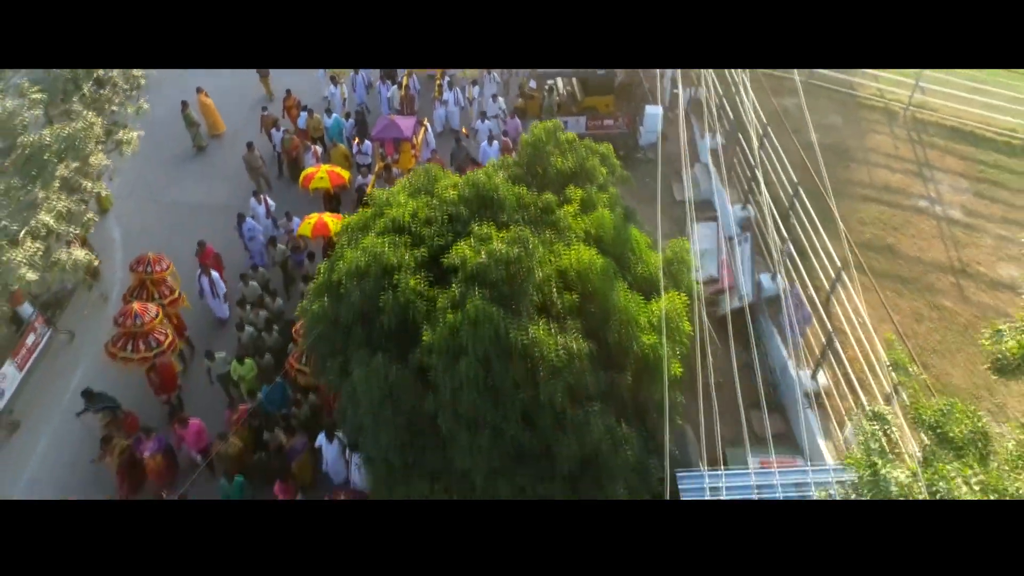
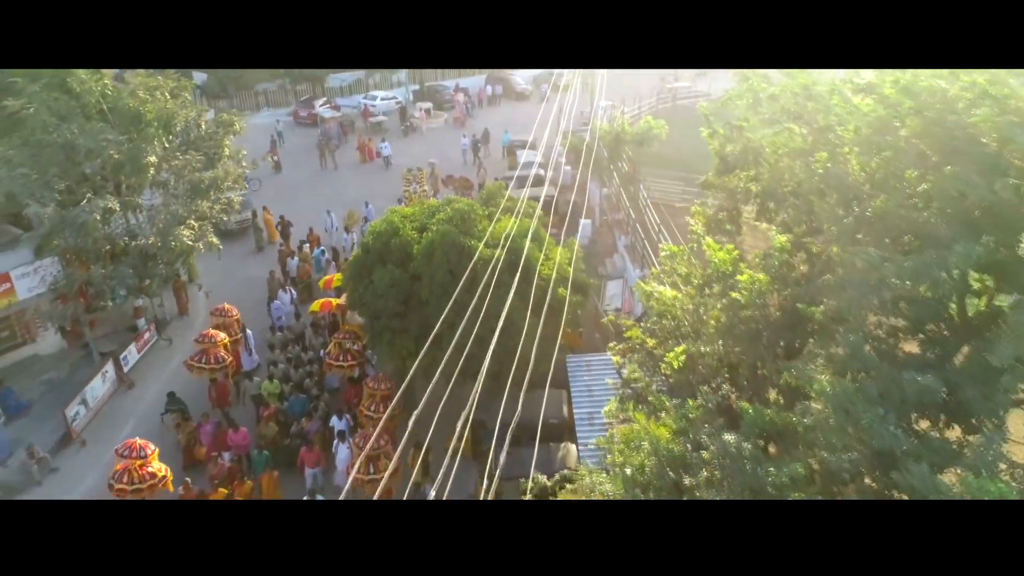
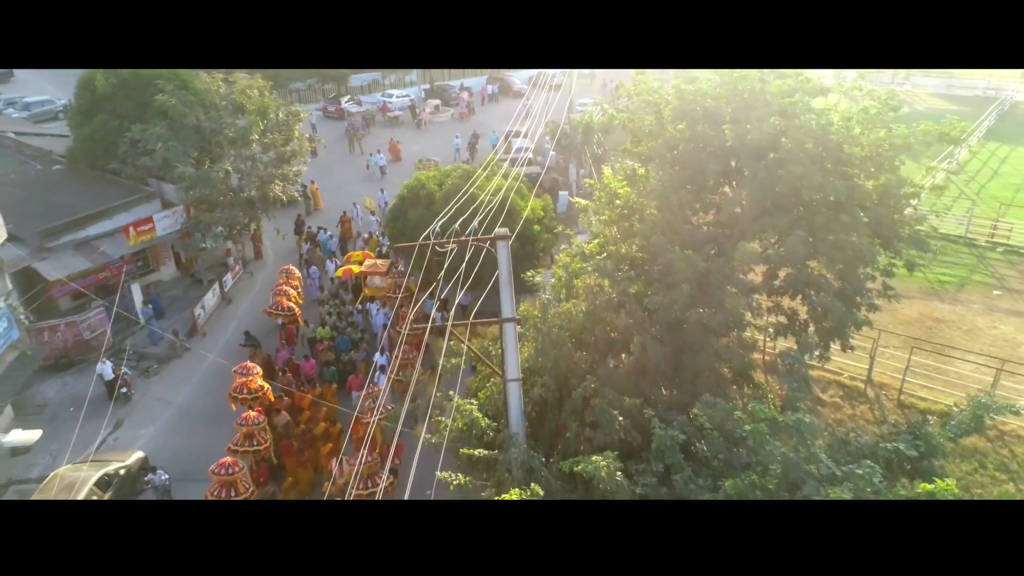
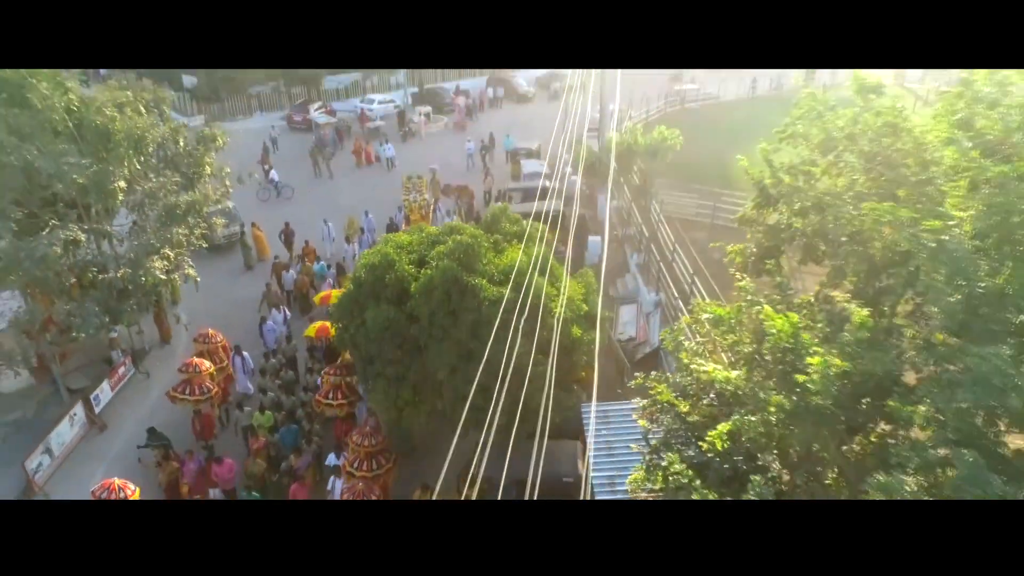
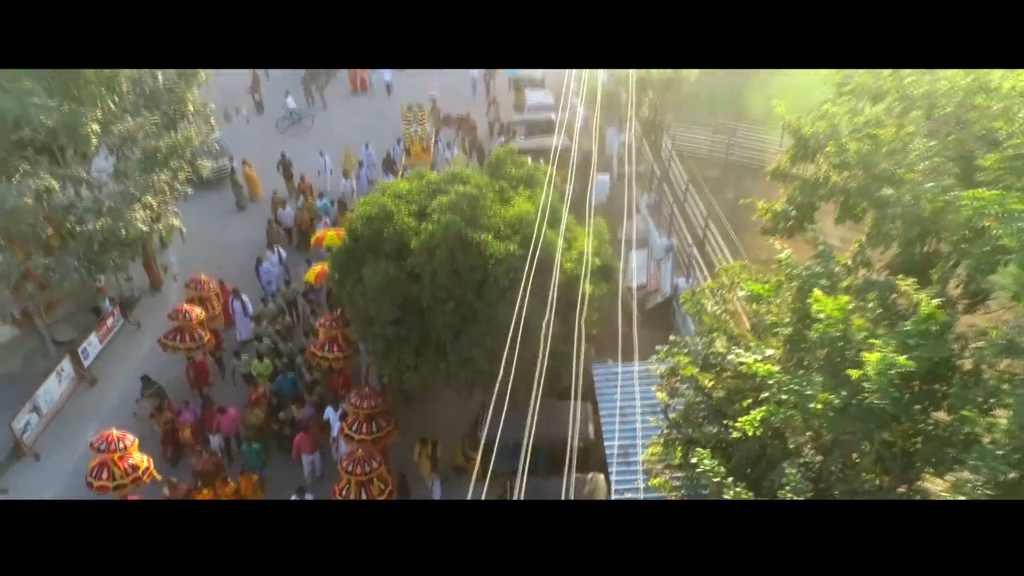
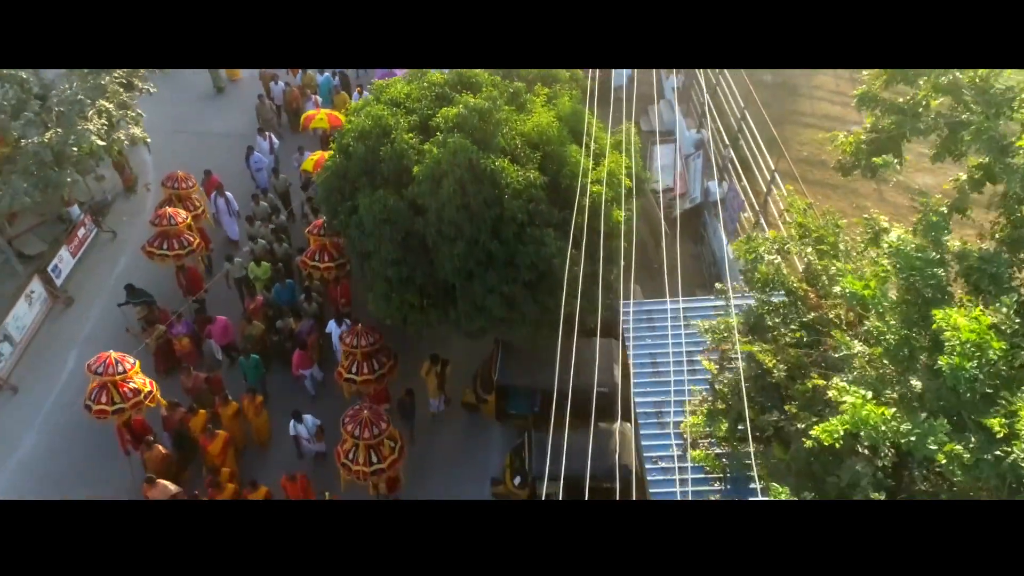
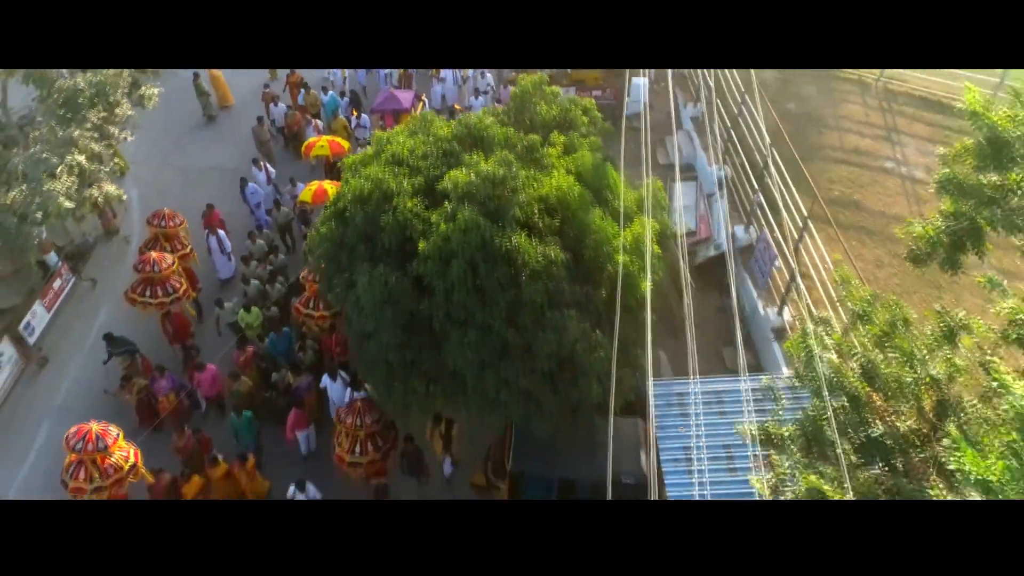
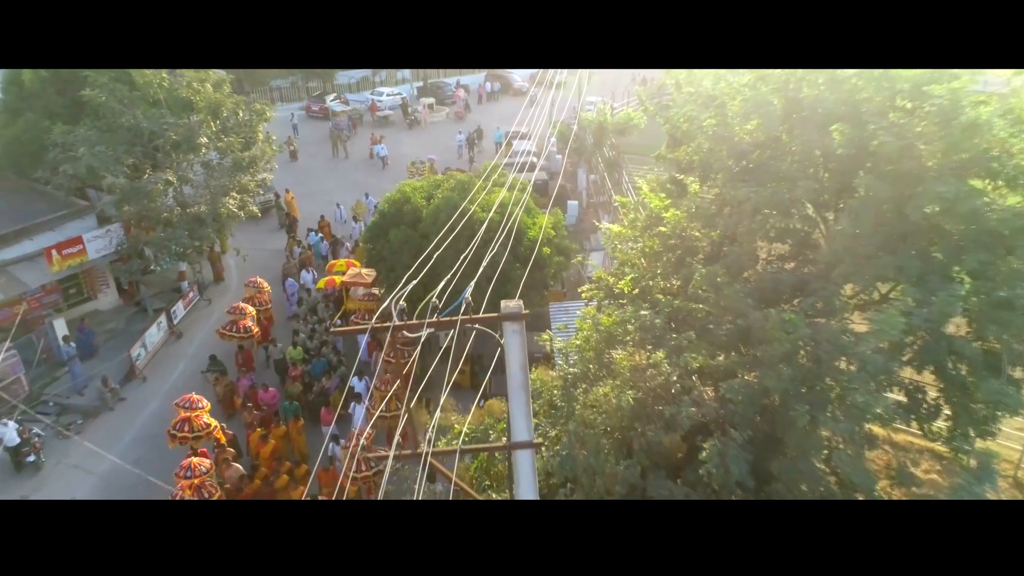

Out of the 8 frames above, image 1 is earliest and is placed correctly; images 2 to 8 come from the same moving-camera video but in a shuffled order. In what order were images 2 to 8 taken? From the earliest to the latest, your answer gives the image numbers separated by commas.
7, 6, 5, 4, 2, 8, 3
